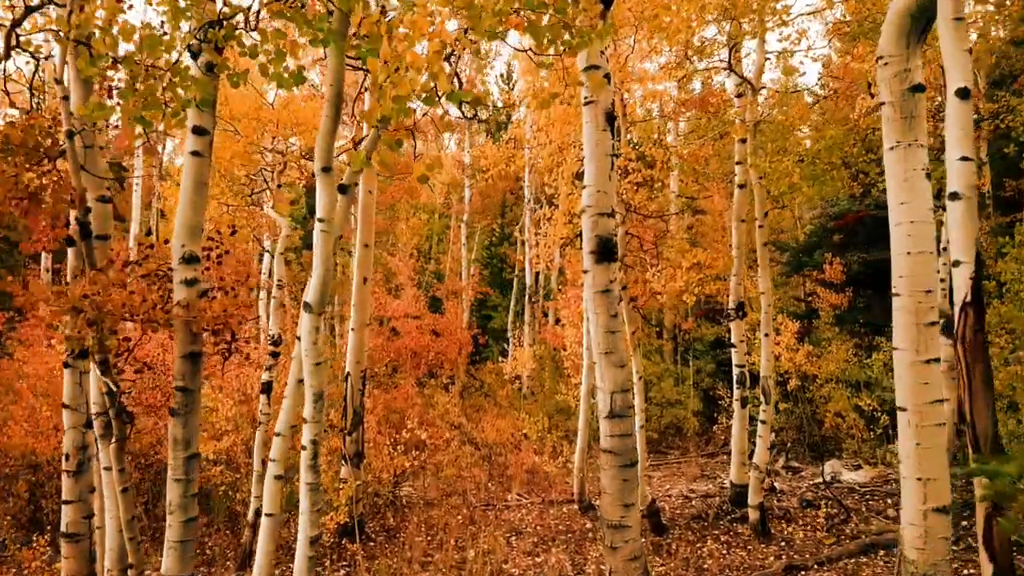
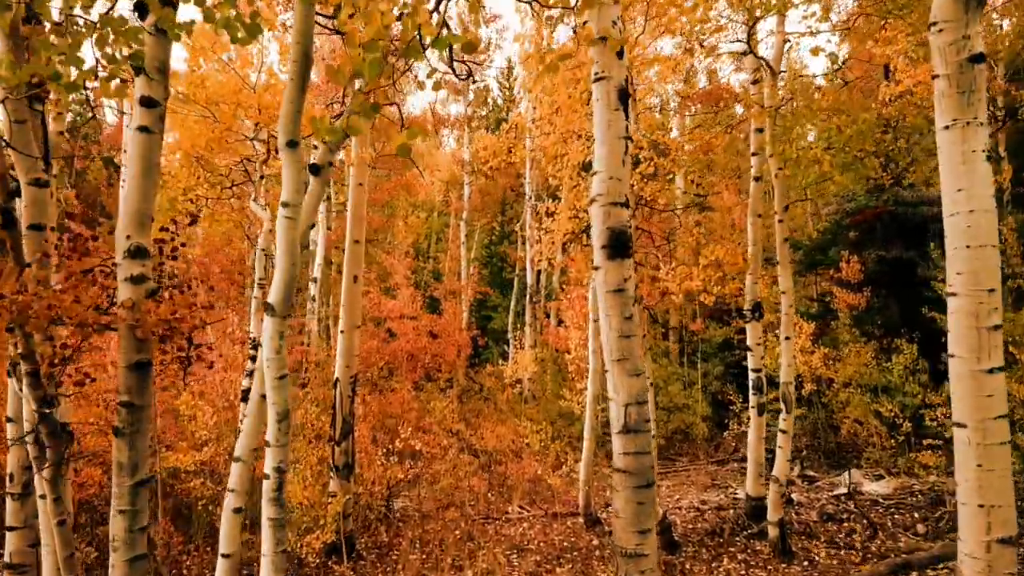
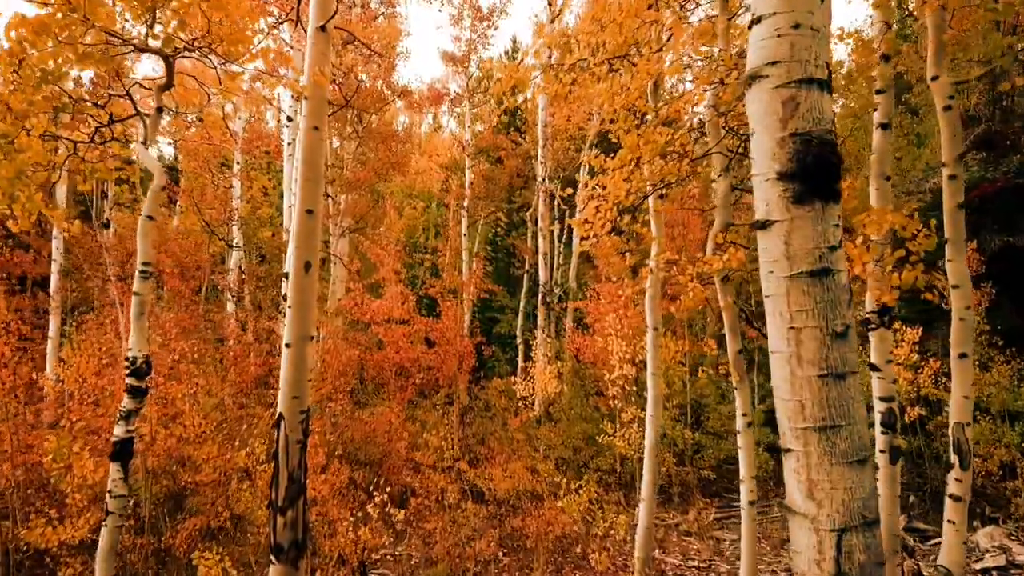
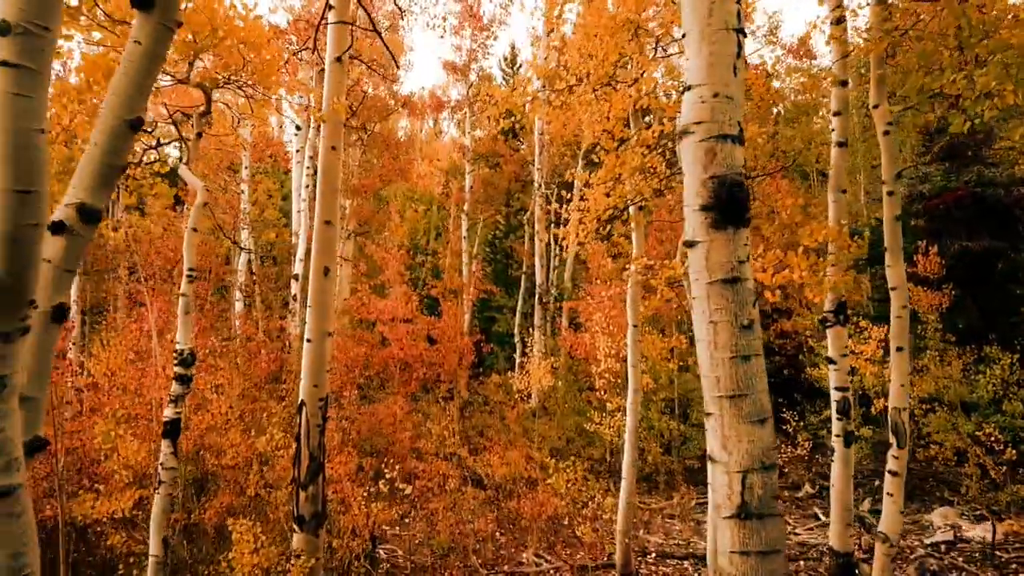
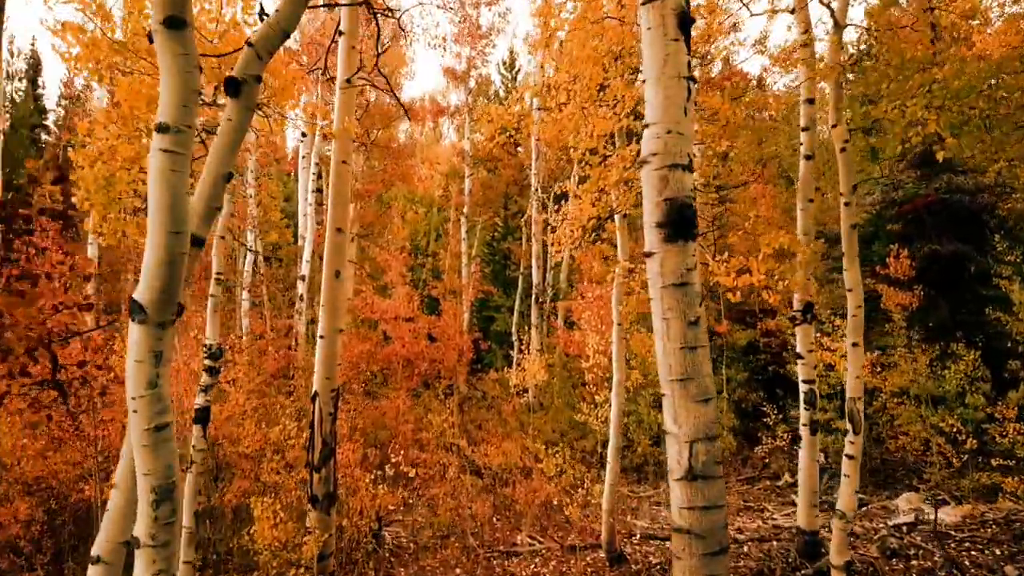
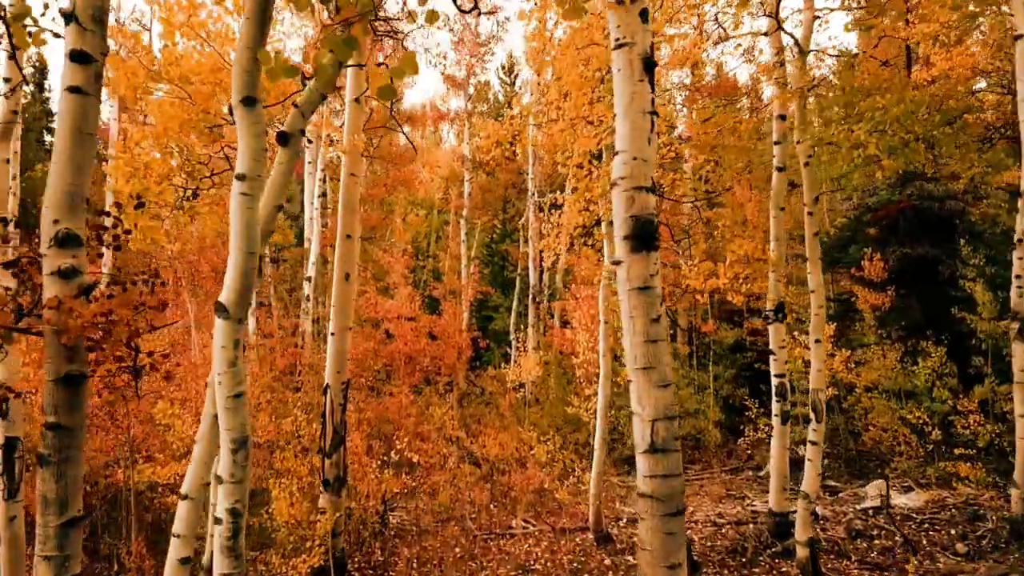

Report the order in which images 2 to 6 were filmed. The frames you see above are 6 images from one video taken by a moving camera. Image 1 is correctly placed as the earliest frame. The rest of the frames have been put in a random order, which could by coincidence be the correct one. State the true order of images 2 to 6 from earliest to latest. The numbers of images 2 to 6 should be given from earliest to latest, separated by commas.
2, 6, 5, 4, 3
